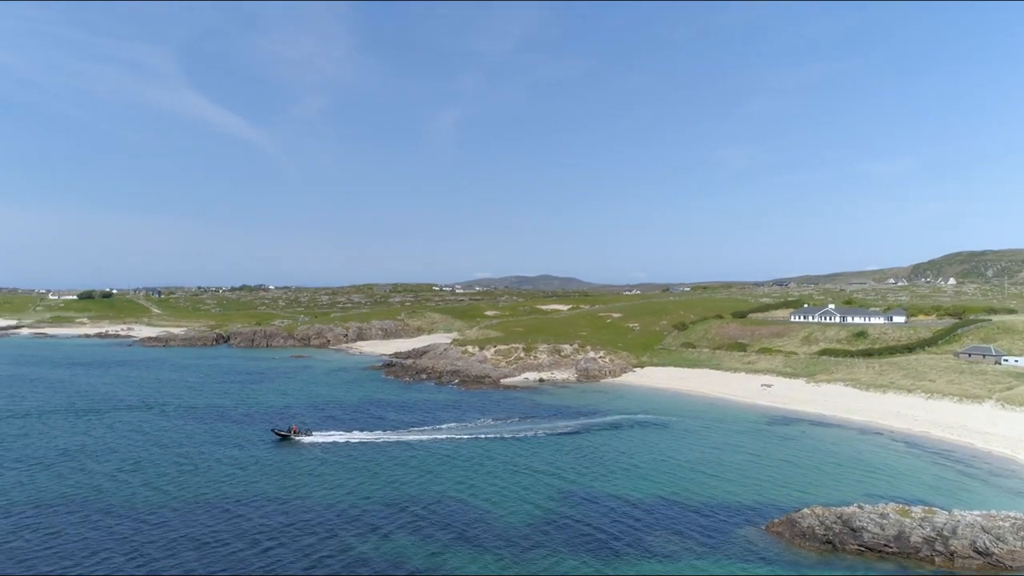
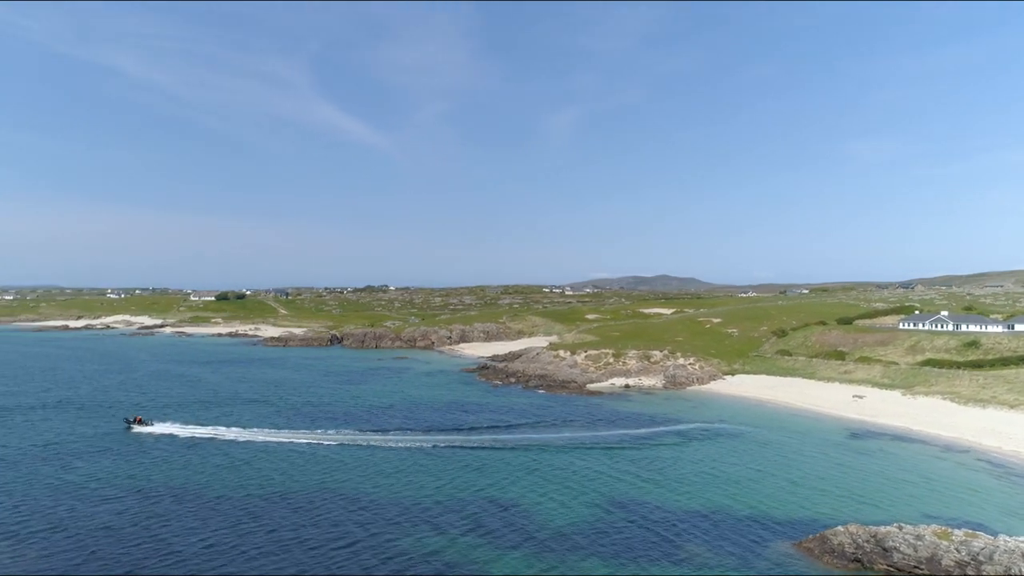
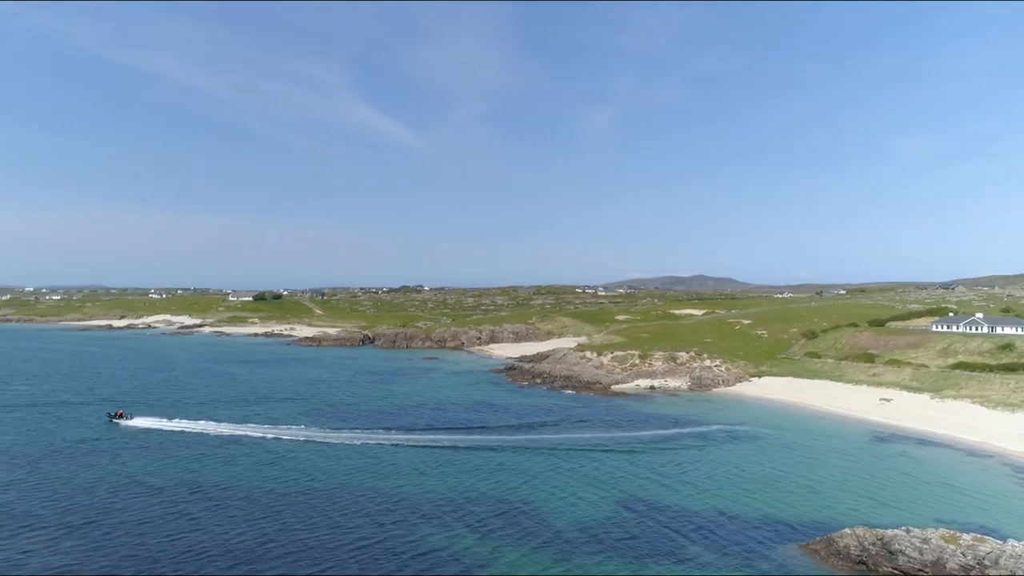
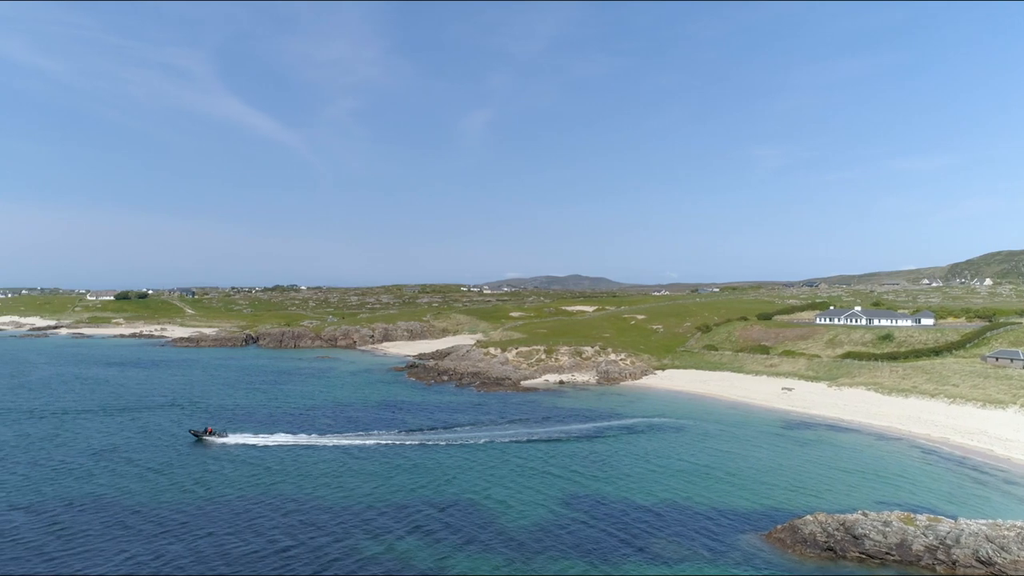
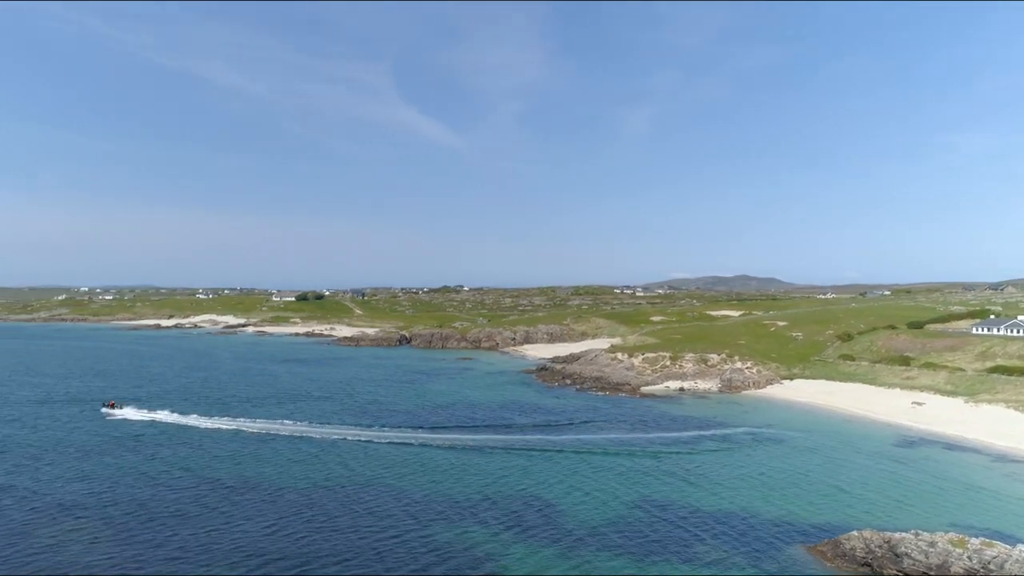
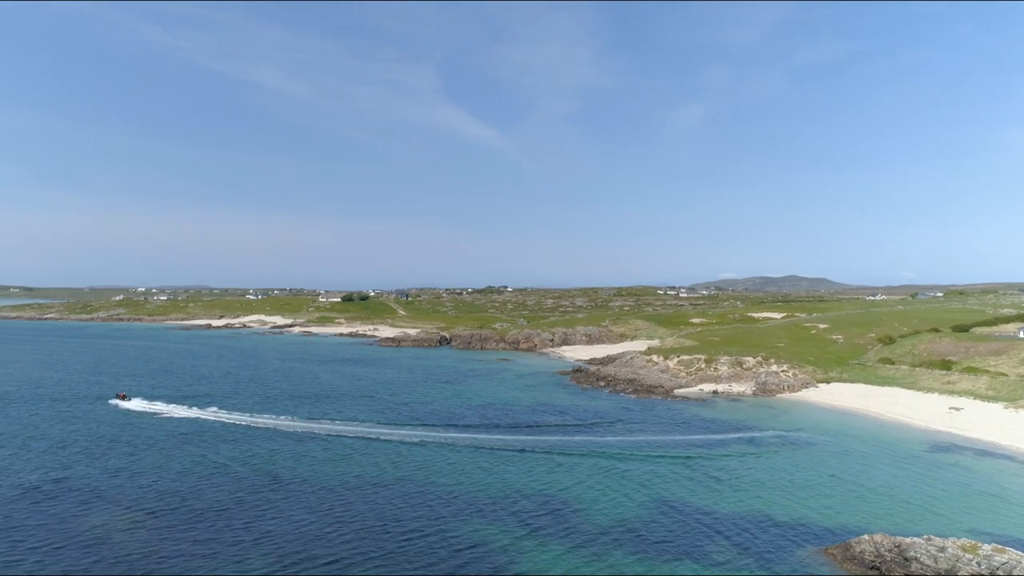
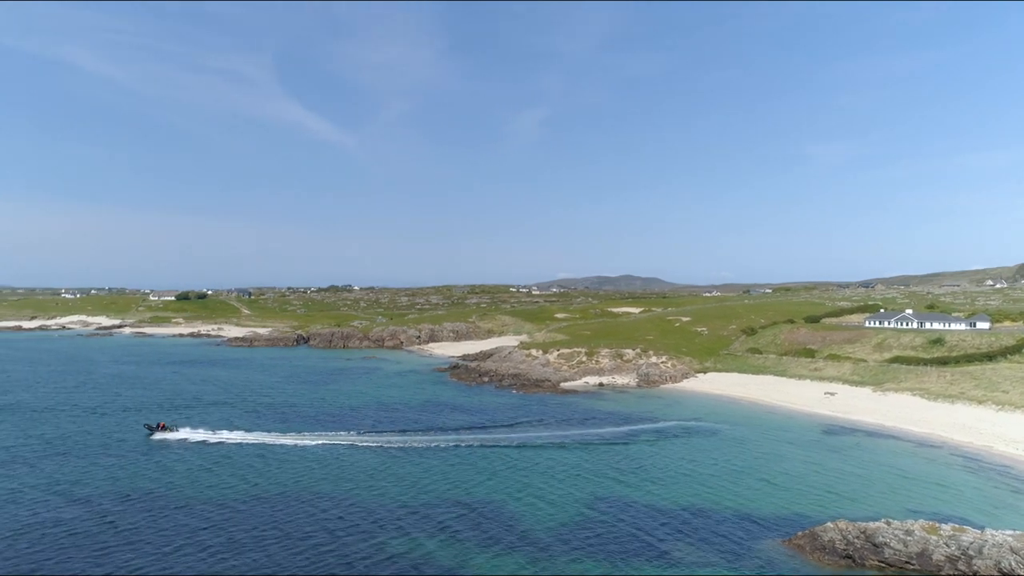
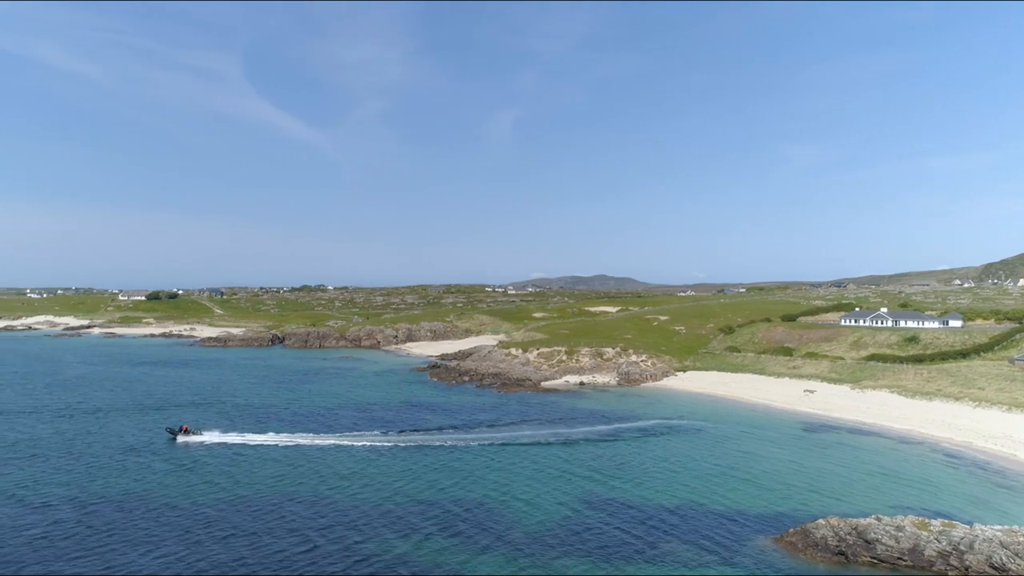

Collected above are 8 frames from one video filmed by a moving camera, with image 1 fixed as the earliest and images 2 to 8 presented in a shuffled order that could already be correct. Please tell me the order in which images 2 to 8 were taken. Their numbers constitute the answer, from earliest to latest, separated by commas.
4, 8, 7, 2, 3, 5, 6
